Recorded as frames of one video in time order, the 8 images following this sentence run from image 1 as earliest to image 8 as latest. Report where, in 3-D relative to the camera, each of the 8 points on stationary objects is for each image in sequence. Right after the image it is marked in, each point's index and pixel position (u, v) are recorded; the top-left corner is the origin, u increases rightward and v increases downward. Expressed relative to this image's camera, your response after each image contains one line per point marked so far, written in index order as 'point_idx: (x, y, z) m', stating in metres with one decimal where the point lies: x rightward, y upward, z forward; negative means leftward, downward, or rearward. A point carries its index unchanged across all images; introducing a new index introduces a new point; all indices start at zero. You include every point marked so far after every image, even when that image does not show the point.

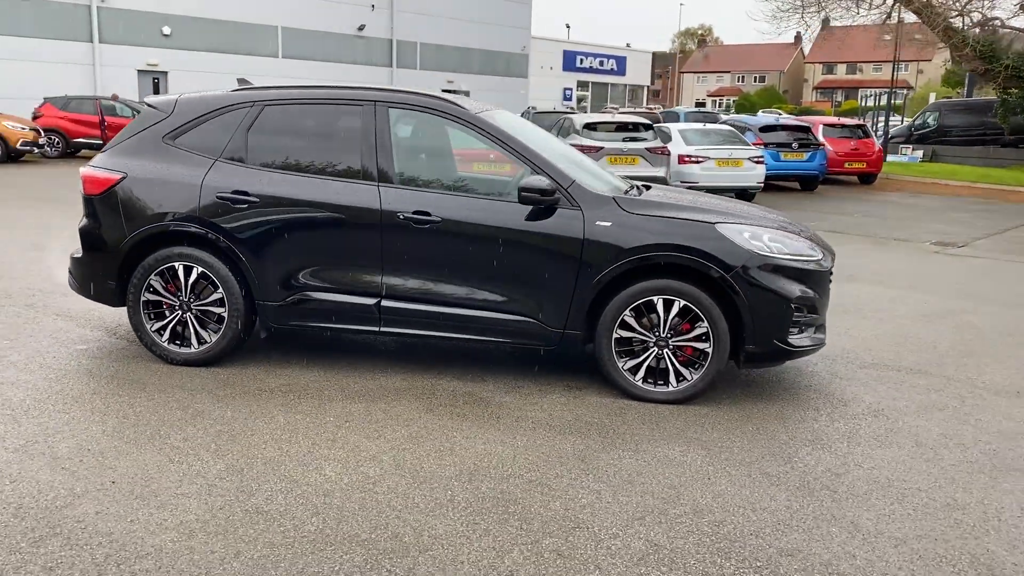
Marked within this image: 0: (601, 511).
0: (+0.3, -0.9, +3.4) m
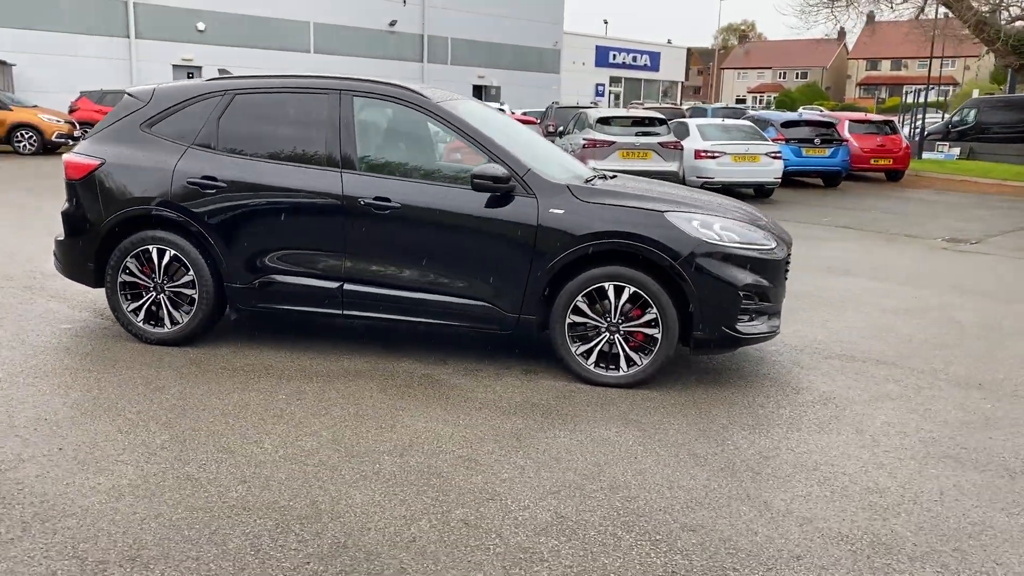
0: (0.0, -0.8, +3.5) m
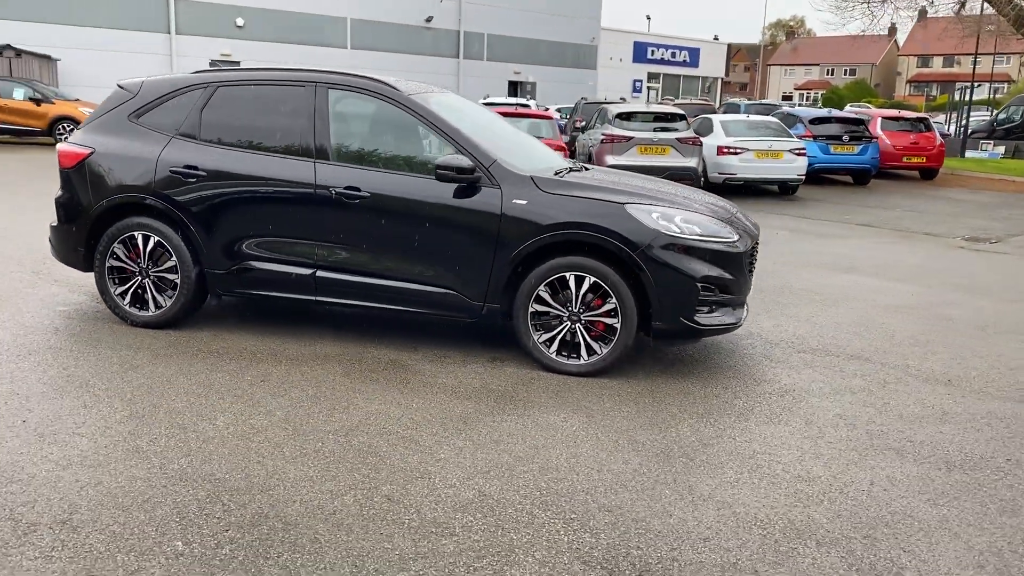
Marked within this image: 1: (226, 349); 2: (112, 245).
0: (-0.2, -0.7, +3.6) m
1: (-1.7, -0.4, +5.1) m
2: (-2.5, +0.3, +5.5) m
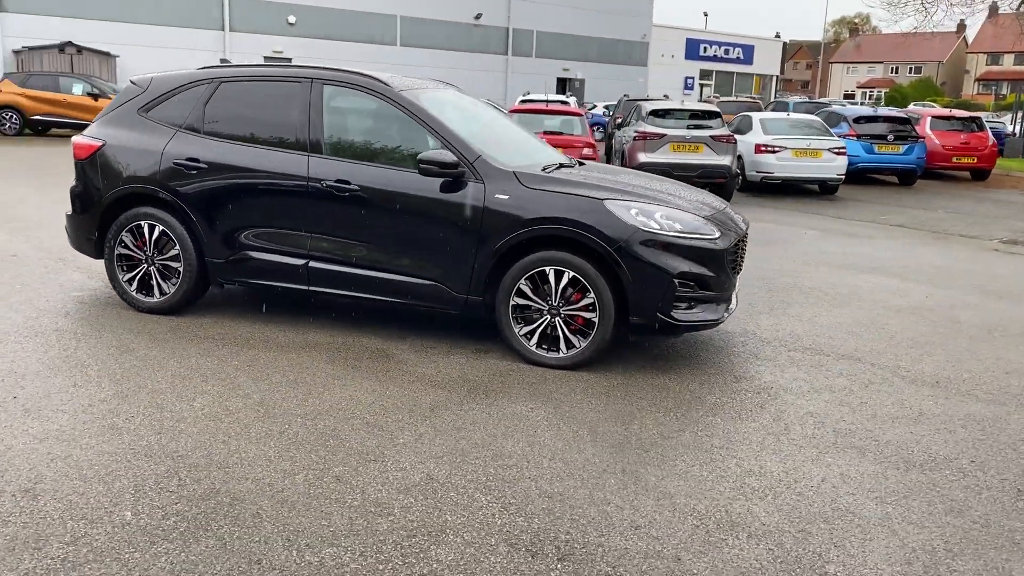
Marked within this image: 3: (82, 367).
0: (-0.4, -0.7, +3.7) m
1: (-1.8, -0.3, +5.3) m
2: (-2.5, +0.3, +5.7) m
3: (-2.2, -0.4, +4.6) m
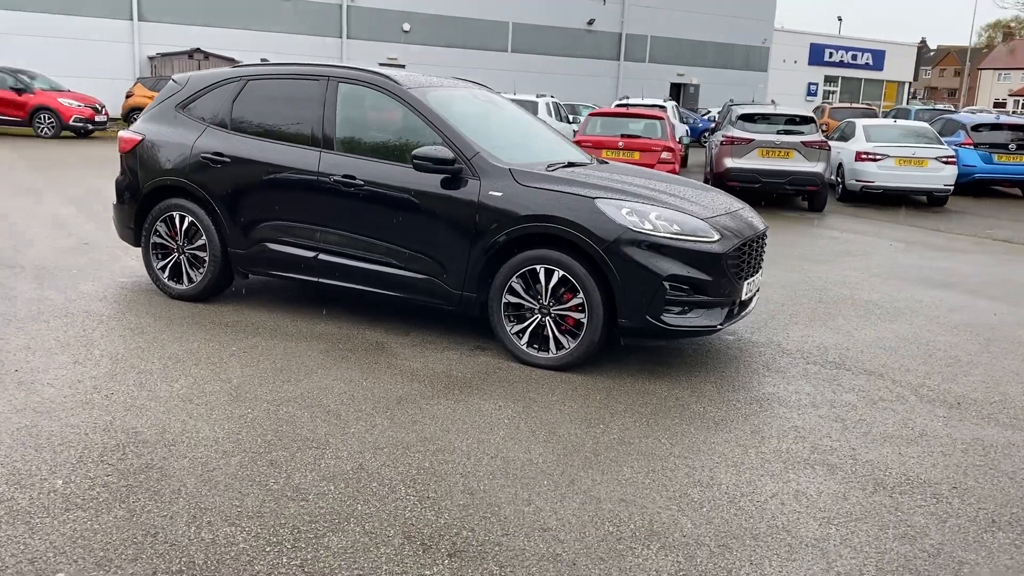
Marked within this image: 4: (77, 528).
0: (-0.7, -0.6, +3.7) m
1: (-1.7, -0.2, +5.5) m
2: (-2.4, +0.4, +6.0) m
3: (-2.3, -0.3, +4.8) m
4: (-1.4, -0.8, +2.9) m
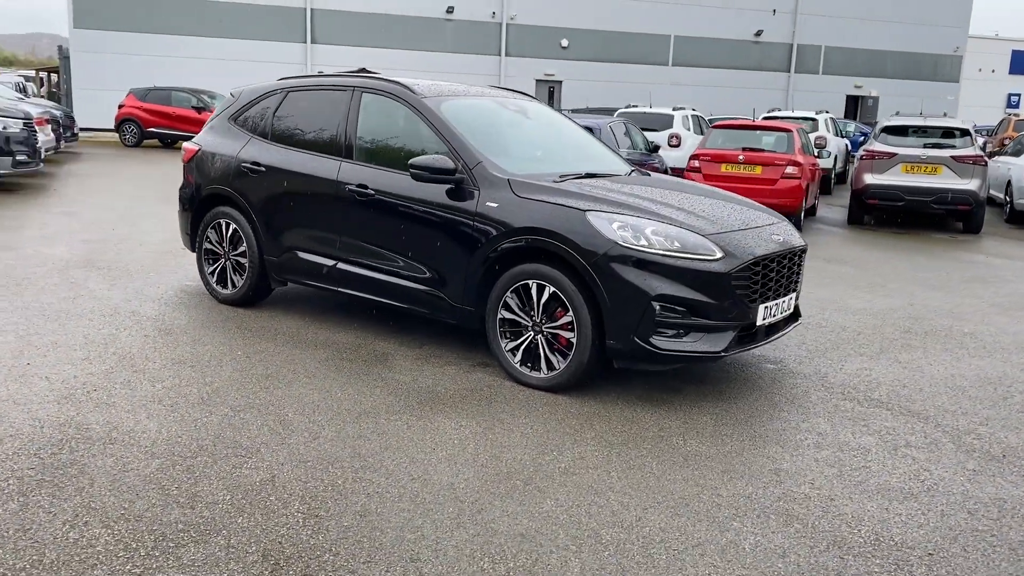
0: (-0.9, -0.7, +3.7) m
1: (-1.6, -0.3, +5.7) m
2: (-2.2, +0.4, +6.3) m
3: (-2.3, -0.3, +5.1) m
4: (-1.9, -0.8, +3.0) m
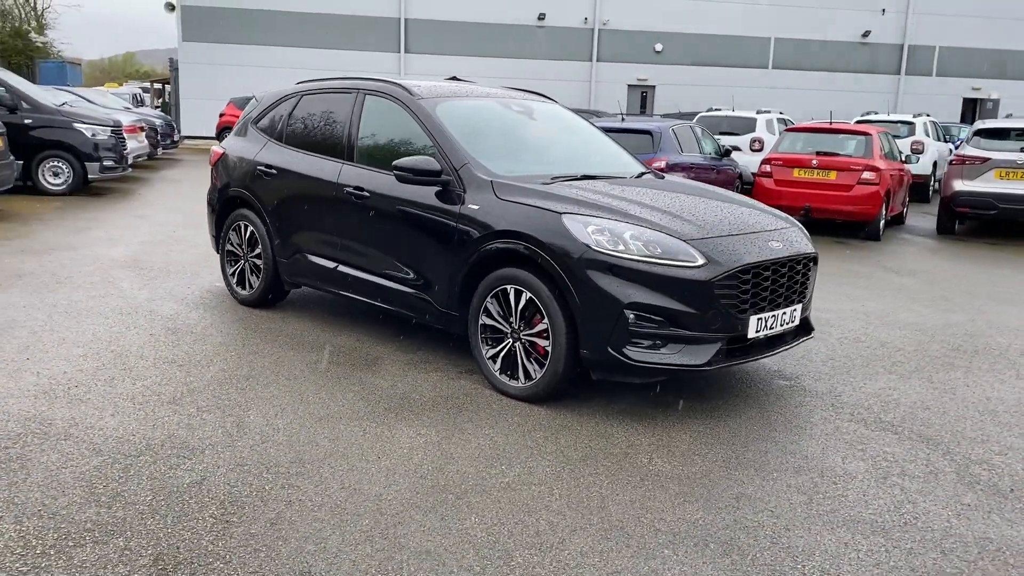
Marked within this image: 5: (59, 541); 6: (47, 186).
0: (-1.2, -0.7, +3.6) m
1: (-1.6, -0.3, +5.7) m
2: (-2.1, +0.4, +6.4) m
3: (-2.4, -0.3, +5.2) m
4: (-2.2, -0.8, +3.1) m
5: (-1.5, -0.8, +2.9) m
6: (-6.8, +1.5, +13.0) m
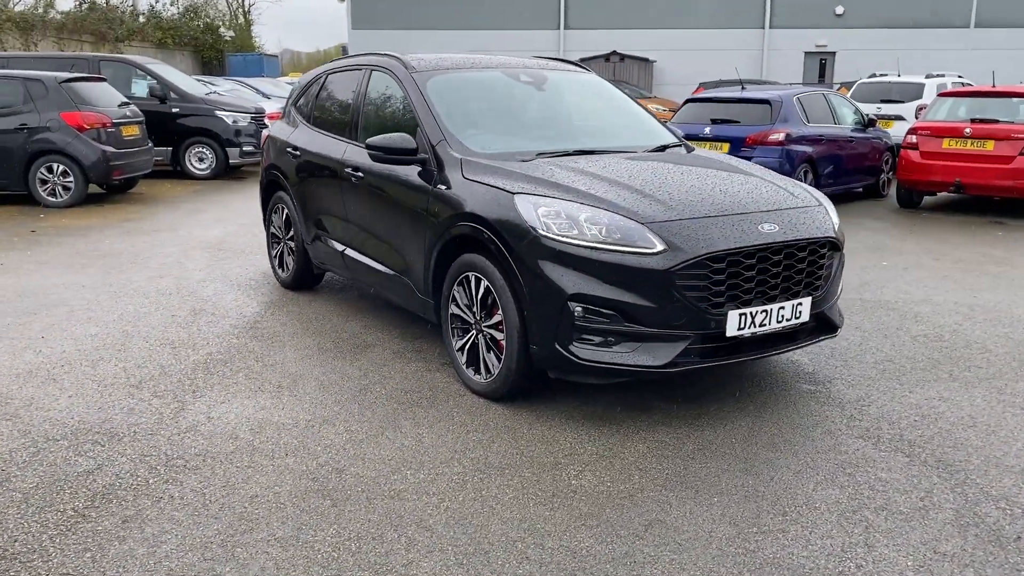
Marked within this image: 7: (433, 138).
0: (-1.5, -0.6, +3.6) m
1: (-1.4, -0.2, +5.7) m
2: (-1.8, +0.5, +6.4) m
3: (-2.3, -0.2, +5.4) m
4: (-2.6, -0.7, +3.2) m
5: (-1.9, -0.8, +2.9) m
6: (-5.0, +1.8, +13.8) m
7: (-0.4, +0.8, +4.5) m
